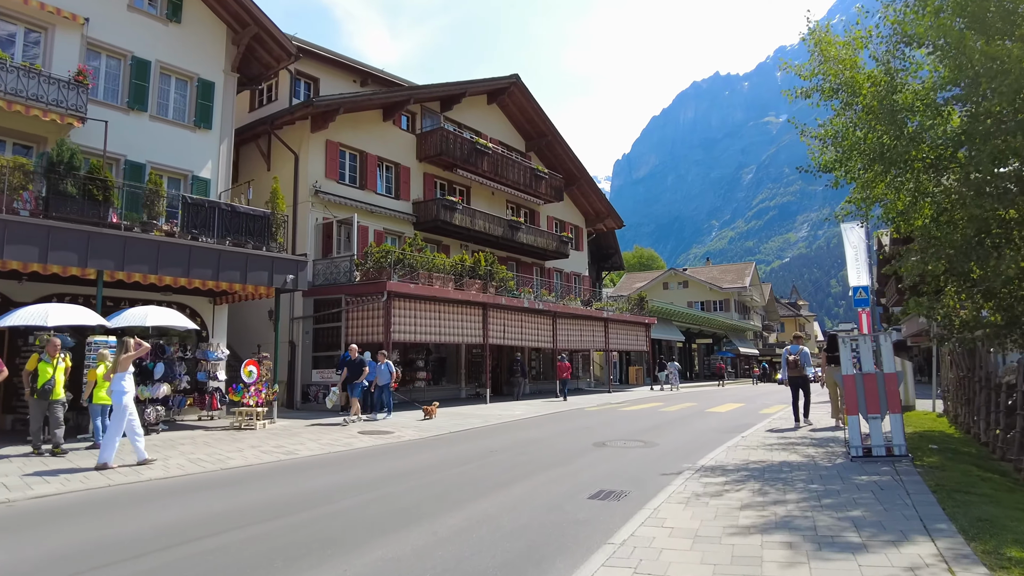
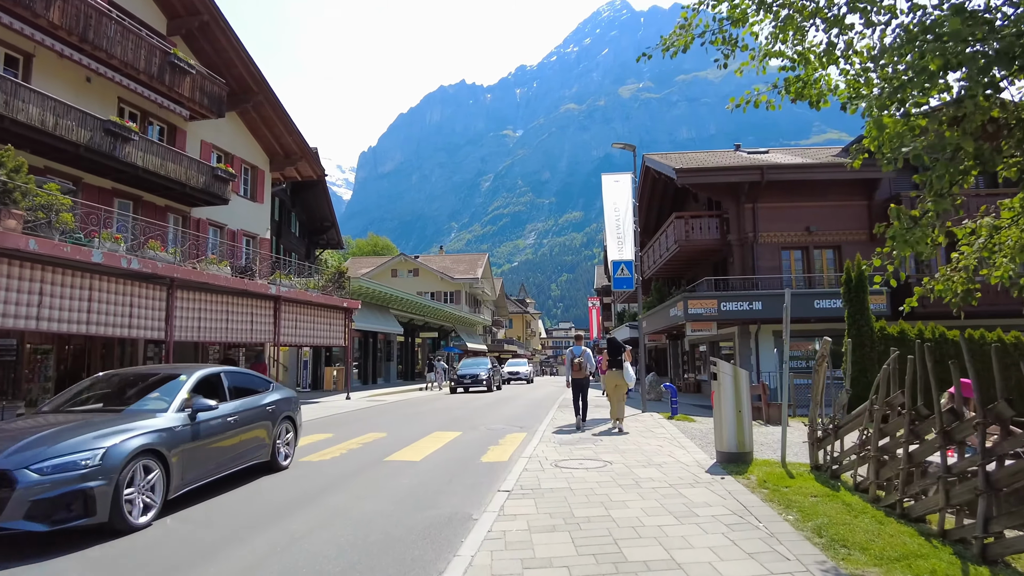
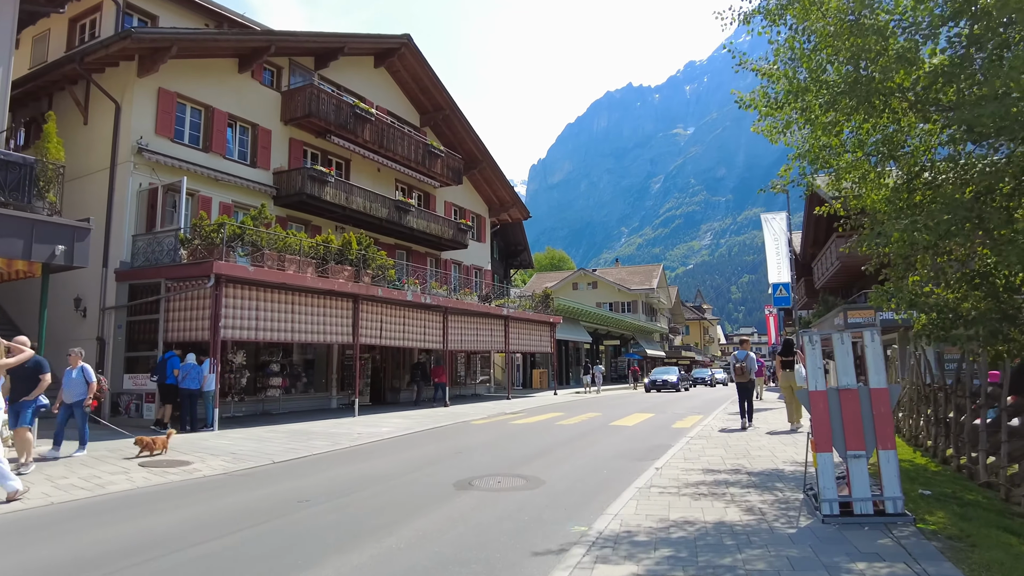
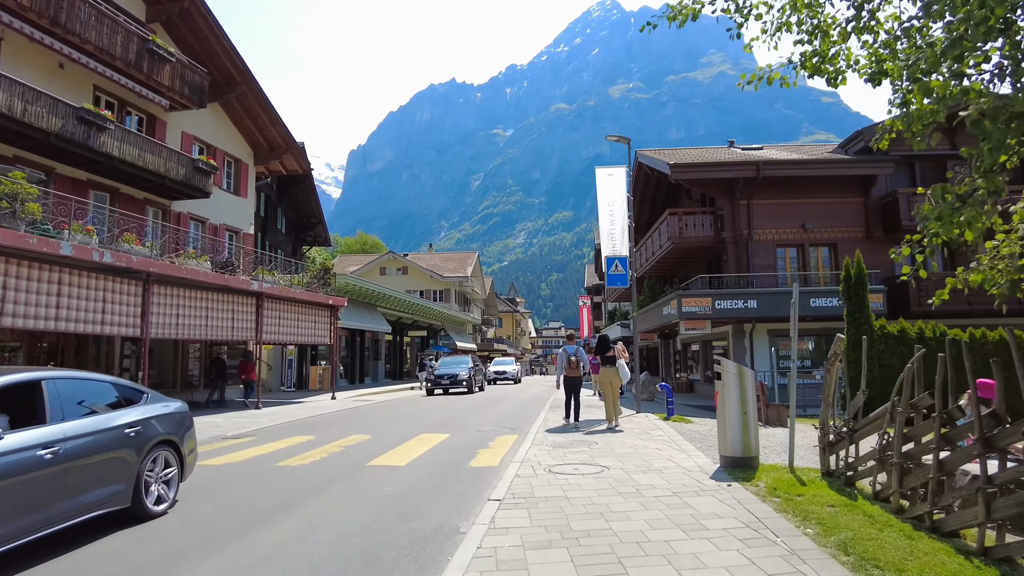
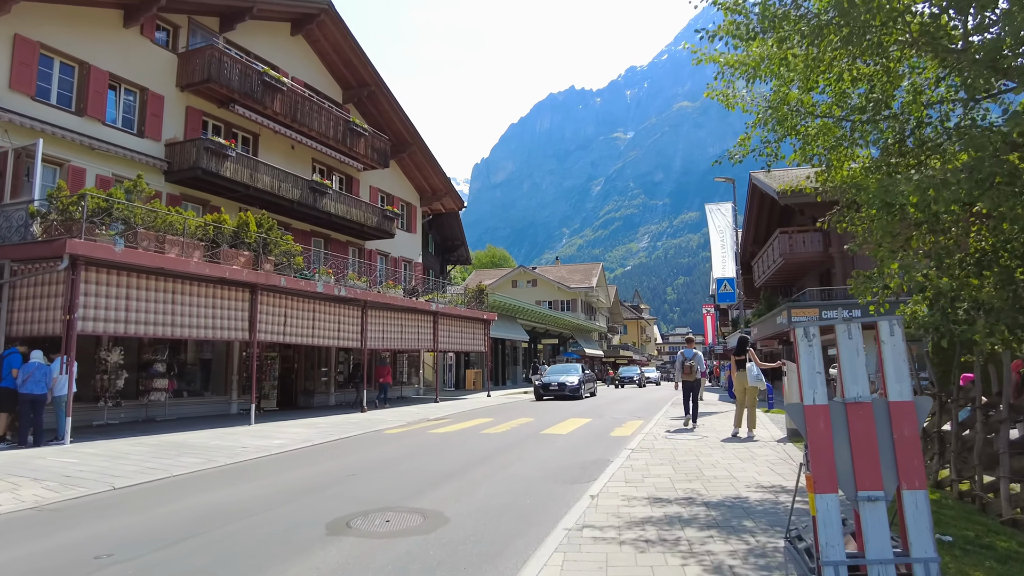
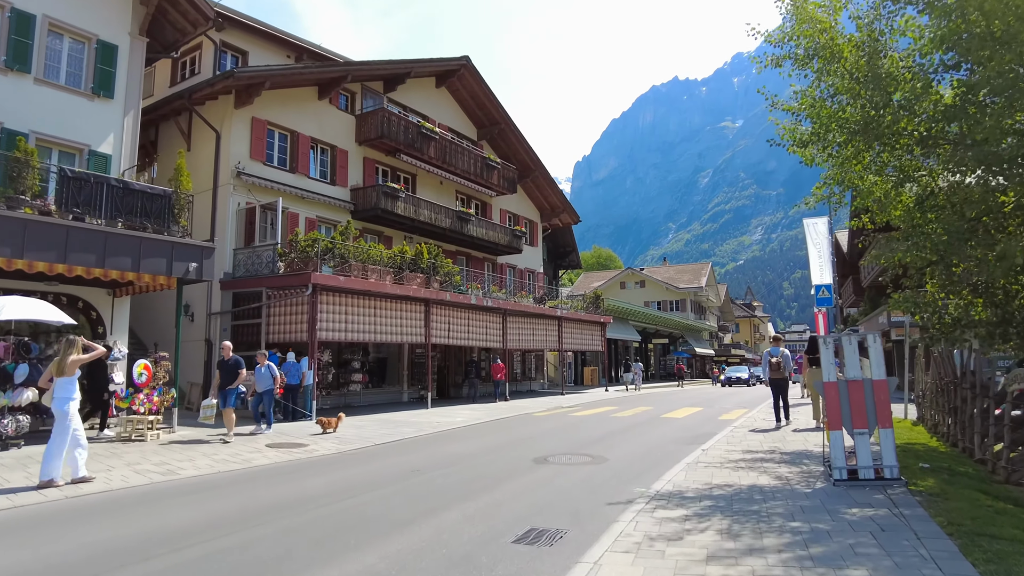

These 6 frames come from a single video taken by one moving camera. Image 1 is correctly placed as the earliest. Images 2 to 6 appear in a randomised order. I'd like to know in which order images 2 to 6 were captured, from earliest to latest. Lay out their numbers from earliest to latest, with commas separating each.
6, 3, 5, 2, 4
